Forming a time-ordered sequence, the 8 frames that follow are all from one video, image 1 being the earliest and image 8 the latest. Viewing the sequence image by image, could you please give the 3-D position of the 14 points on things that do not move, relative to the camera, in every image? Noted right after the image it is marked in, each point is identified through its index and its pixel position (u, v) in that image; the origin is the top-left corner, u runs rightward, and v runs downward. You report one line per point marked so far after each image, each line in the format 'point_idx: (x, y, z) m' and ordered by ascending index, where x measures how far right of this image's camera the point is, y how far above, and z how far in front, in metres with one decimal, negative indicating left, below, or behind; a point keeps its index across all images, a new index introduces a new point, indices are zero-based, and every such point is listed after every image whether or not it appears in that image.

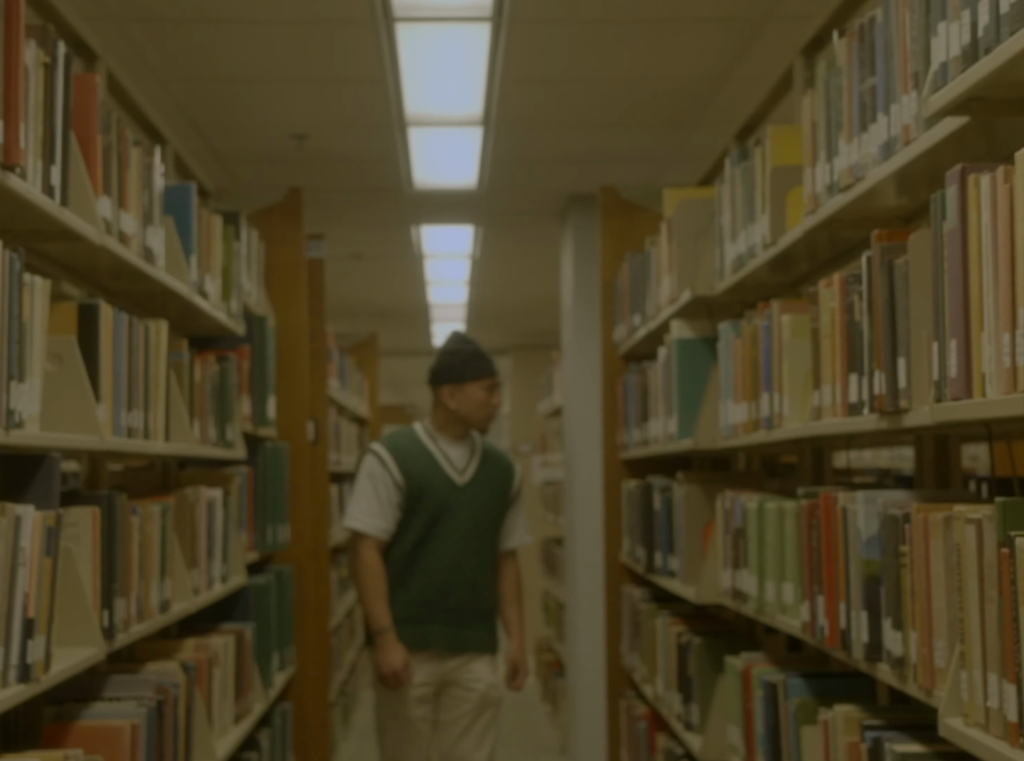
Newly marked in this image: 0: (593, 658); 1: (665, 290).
0: (+0.4, -1.3, +5.6) m
1: (+0.5, +0.3, +3.6) m
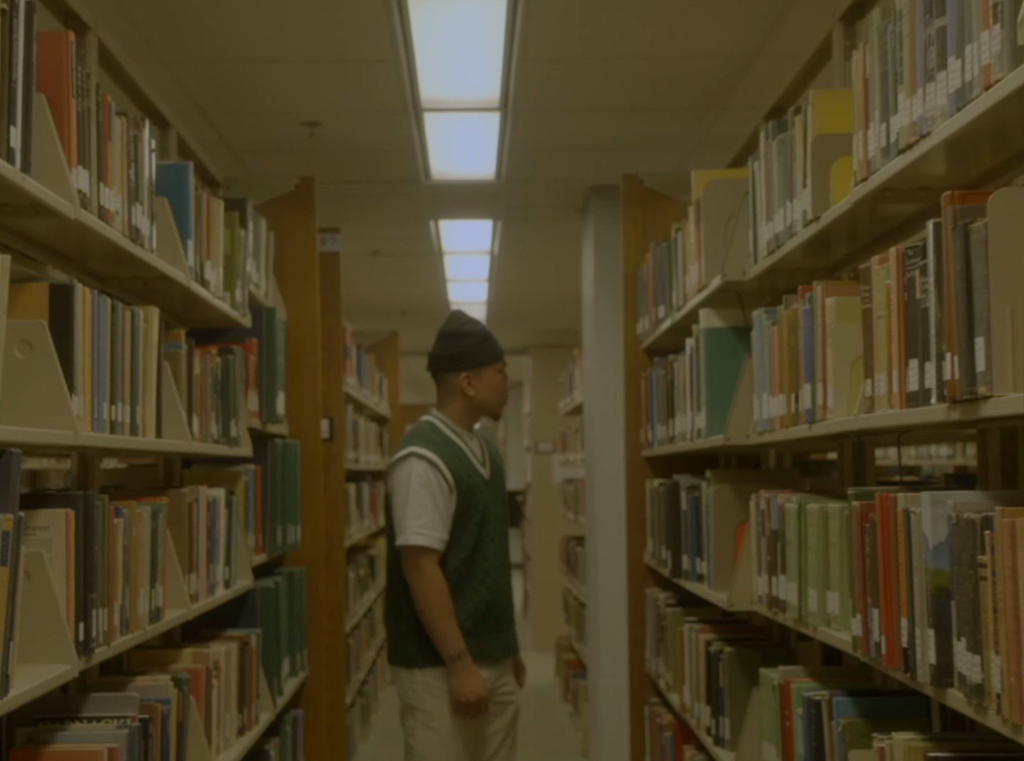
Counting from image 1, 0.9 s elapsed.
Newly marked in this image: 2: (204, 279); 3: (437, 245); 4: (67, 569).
0: (+0.5, -1.3, +5.4) m
1: (+0.5, +0.3, +3.3) m
2: (-0.8, +0.3, +3.1) m
3: (-0.4, +0.8, +6.9) m
4: (-0.8, -0.3, +2.0) m
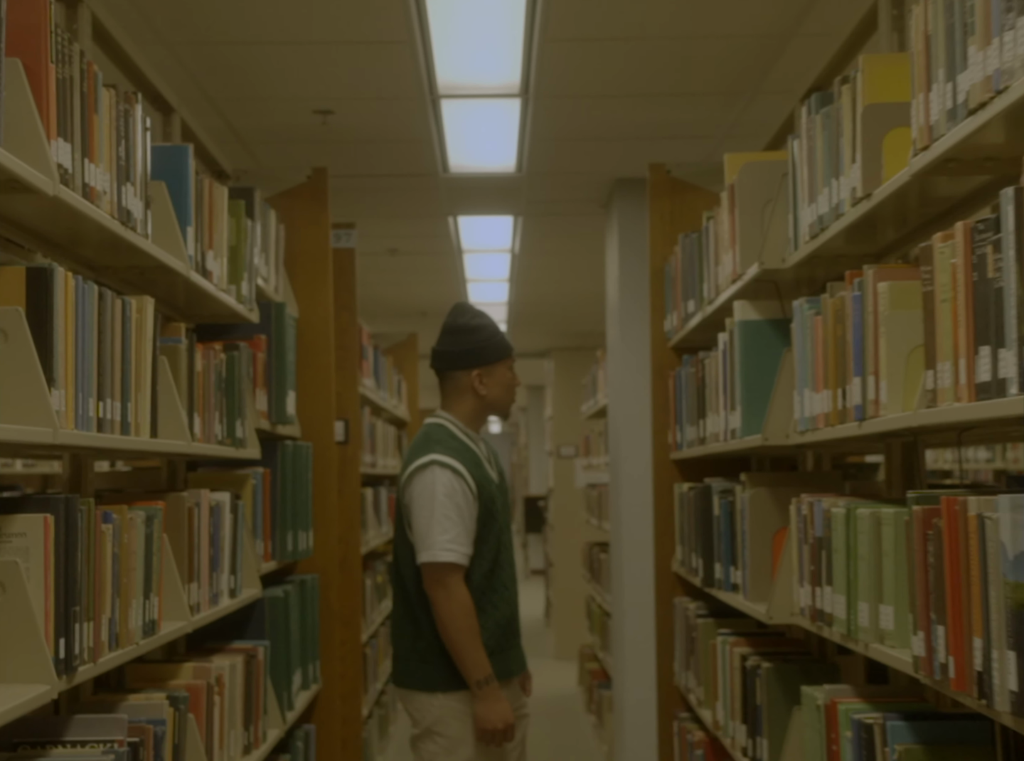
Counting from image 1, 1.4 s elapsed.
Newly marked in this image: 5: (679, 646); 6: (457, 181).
0: (+0.6, -1.3, +5.2) m
1: (+0.6, +0.3, +3.1) m
2: (-0.7, +0.3, +2.9) m
3: (-0.3, +0.8, +6.8) m
4: (-0.7, -0.3, +1.9) m
5: (+0.6, -0.9, +4.1) m
6: (-0.2, +0.9, +5.3) m
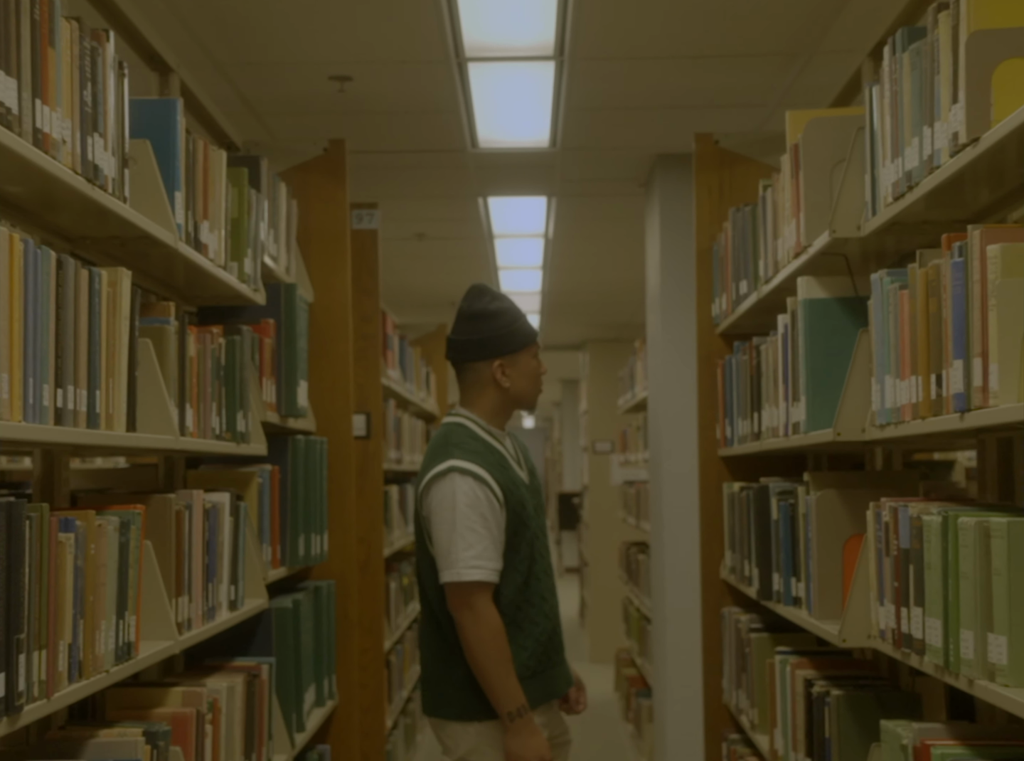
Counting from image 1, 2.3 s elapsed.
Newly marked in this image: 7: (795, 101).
0: (+0.7, -1.2, +4.8) m
1: (+0.6, +0.3, +2.8) m
2: (-0.7, +0.3, +2.6) m
3: (-0.1, +0.8, +6.4) m
4: (-0.7, -0.3, +1.5) m
5: (+0.7, -0.9, +3.7) m
6: (-0.1, +0.9, +5.0) m
7: (+1.0, +1.0, +4.3) m
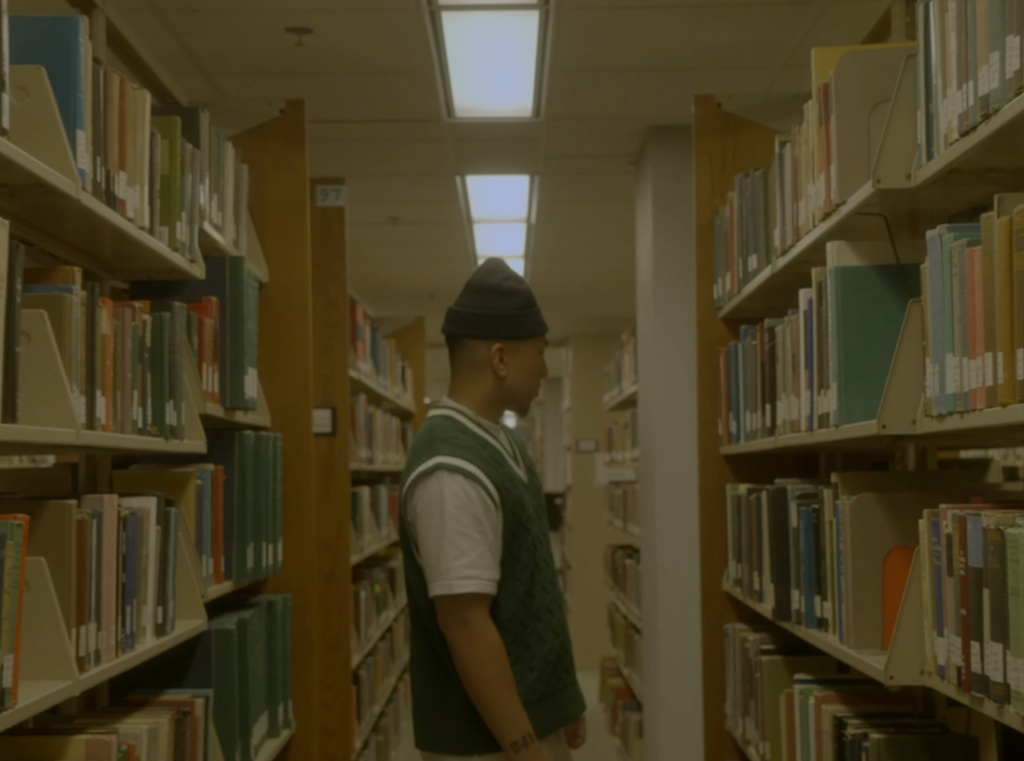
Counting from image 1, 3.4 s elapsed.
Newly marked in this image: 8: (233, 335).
0: (+0.6, -1.2, +4.4) m
1: (+0.6, +0.4, +2.4) m
2: (-0.7, +0.3, +2.2) m
3: (-0.2, +0.9, +6.0) m
4: (-0.7, -0.3, +1.1) m
5: (+0.6, -0.8, +3.3) m
6: (-0.2, +1.0, +4.6) m
7: (+0.9, +1.0, +3.9) m
8: (-0.7, +0.1, +3.0) m
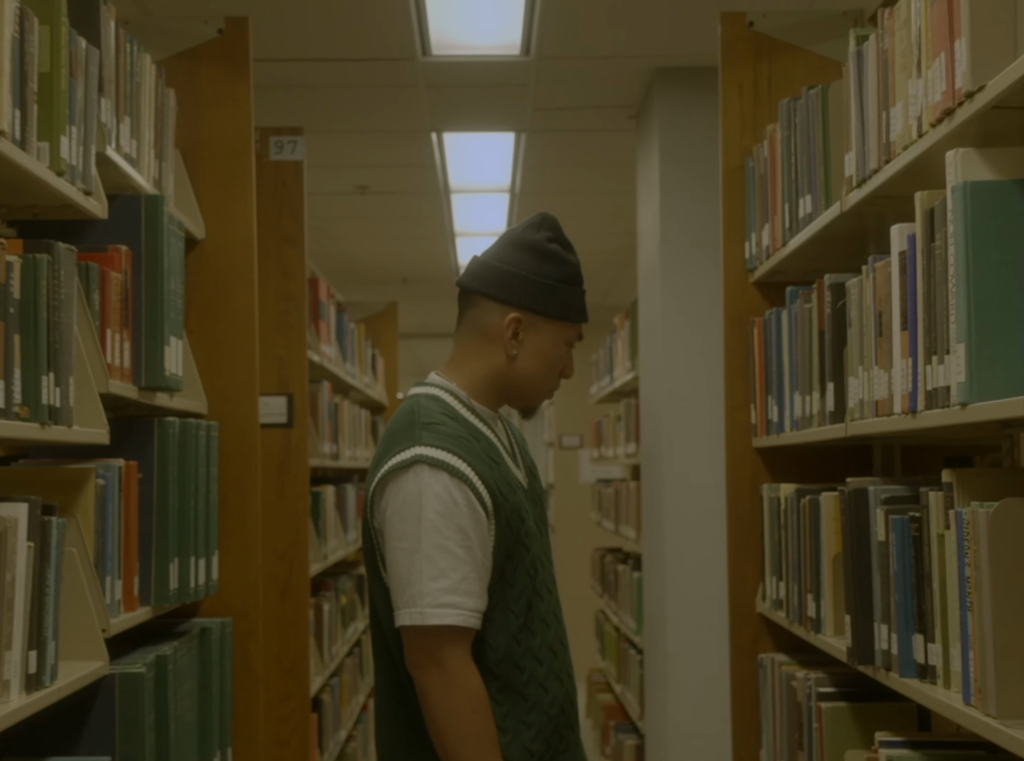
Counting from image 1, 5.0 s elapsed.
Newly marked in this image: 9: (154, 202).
0: (+0.6, -1.1, +3.8) m
1: (+0.6, +0.4, +1.8) m
2: (-0.7, +0.4, +1.5) m
3: (-0.3, +0.9, +5.4) m
4: (-0.7, -0.2, +0.5) m
5: (+0.6, -0.8, +2.7) m
6: (-0.2, +1.0, +3.9) m
7: (+0.9, +1.1, +3.2) m
8: (-0.7, +0.2, +2.3) m
9: (-0.7, +0.3, +2.4) m
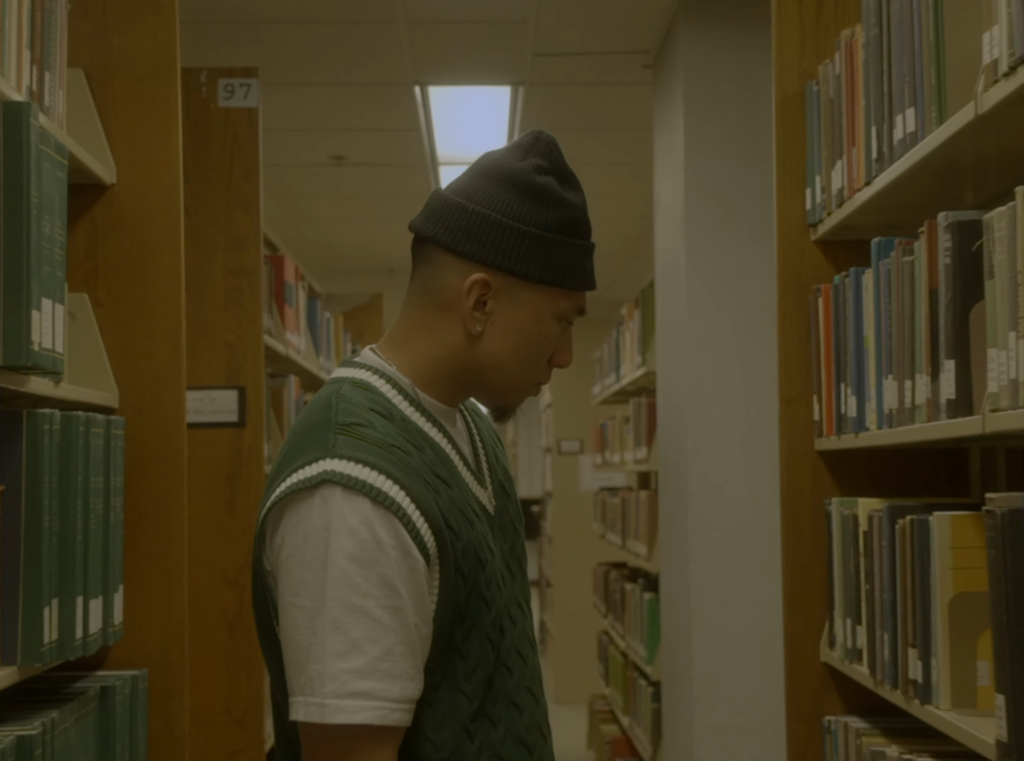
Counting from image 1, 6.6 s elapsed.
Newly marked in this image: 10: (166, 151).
0: (+0.6, -1.1, +3.2) m
1: (+0.6, +0.5, +1.1) m
2: (-0.7, +0.4, +0.9) m
3: (-0.3, +0.9, +4.7) m
4: (-0.7, -0.2, -0.2) m
5: (+0.6, -0.8, +2.1) m
6: (-0.2, +1.0, +3.3) m
7: (+0.9, +1.1, +2.6) m
8: (-0.7, +0.2, +1.7) m
9: (-0.7, +0.4, +1.7) m
10: (-0.7, +0.5, +2.3) m
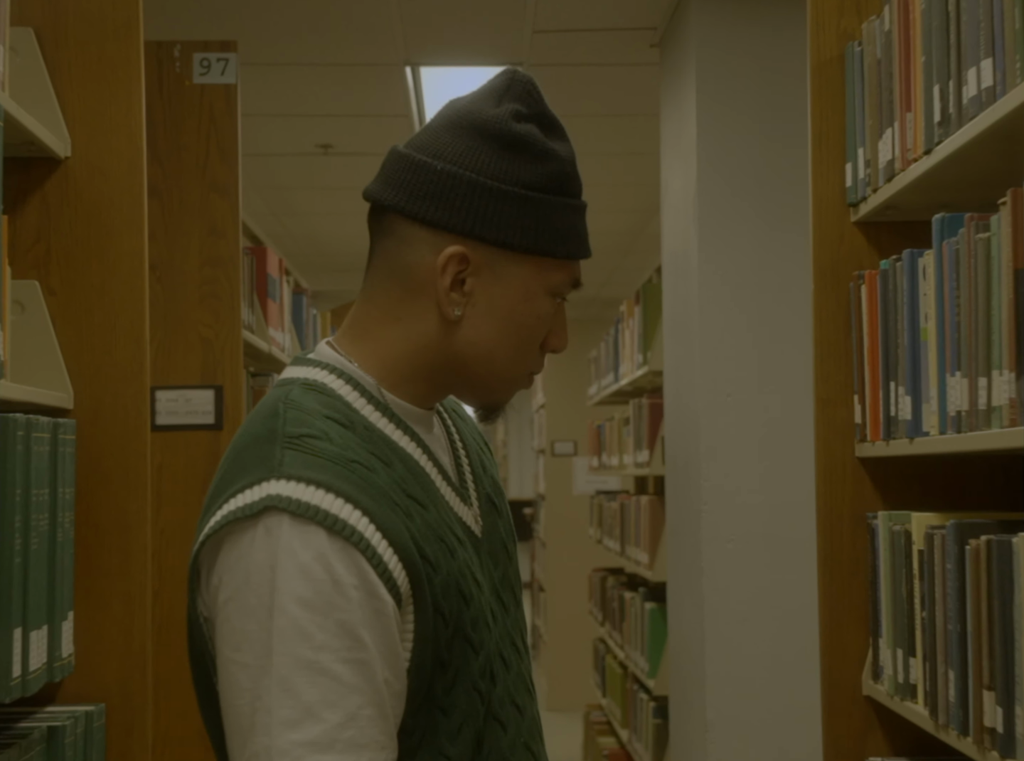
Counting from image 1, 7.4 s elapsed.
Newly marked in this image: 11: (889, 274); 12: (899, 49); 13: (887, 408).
0: (+0.6, -1.1, +2.9) m
1: (+0.6, +0.5, +0.9) m
2: (-0.7, +0.4, +0.6) m
3: (-0.3, +0.9, +4.5) m
4: (-0.7, -0.2, -0.4) m
5: (+0.6, -0.8, +1.8) m
6: (-0.2, +1.0, +3.0) m
7: (+0.9, +1.1, +2.4) m
8: (-0.7, +0.2, +1.4) m
9: (-0.7, +0.4, +1.5) m
10: (-0.7, +0.5, +2.0) m
11: (+0.6, +0.2, +1.9) m
12: (+0.6, +0.5, +1.8) m
13: (+0.6, 0.0, +1.9) m
